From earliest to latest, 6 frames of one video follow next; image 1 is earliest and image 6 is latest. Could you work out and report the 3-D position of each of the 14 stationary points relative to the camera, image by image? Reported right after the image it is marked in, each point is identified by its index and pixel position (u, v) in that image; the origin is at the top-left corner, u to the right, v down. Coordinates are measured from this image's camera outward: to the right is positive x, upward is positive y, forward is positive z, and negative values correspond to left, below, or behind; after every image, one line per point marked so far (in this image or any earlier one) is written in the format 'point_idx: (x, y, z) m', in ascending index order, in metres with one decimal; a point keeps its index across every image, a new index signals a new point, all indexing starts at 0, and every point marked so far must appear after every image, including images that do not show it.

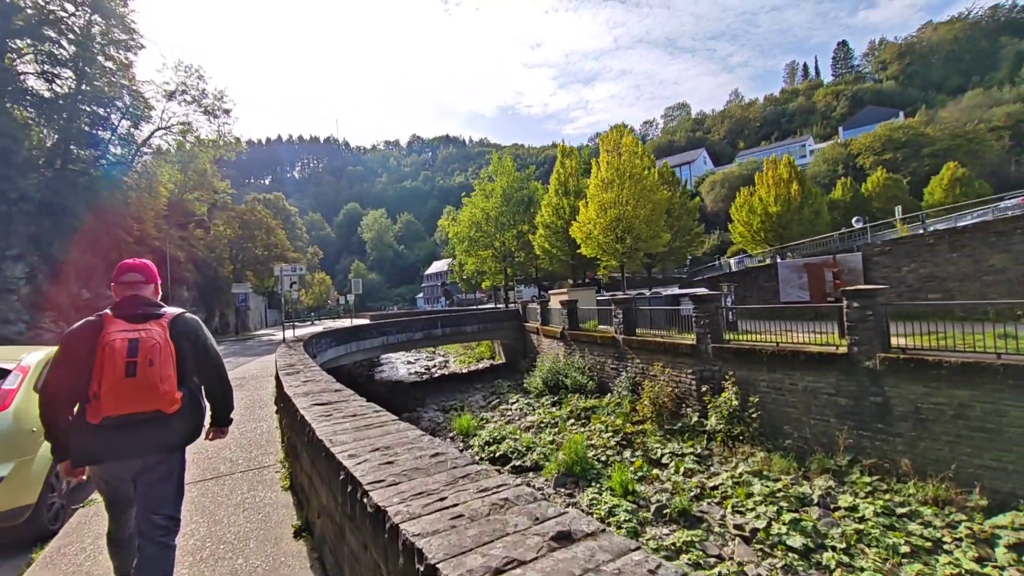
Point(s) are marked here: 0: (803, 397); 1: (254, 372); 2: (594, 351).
0: (+6.4, -2.4, +10.1) m
1: (-6.8, -2.2, +12.2) m
2: (+3.1, -2.3, +17.3) m
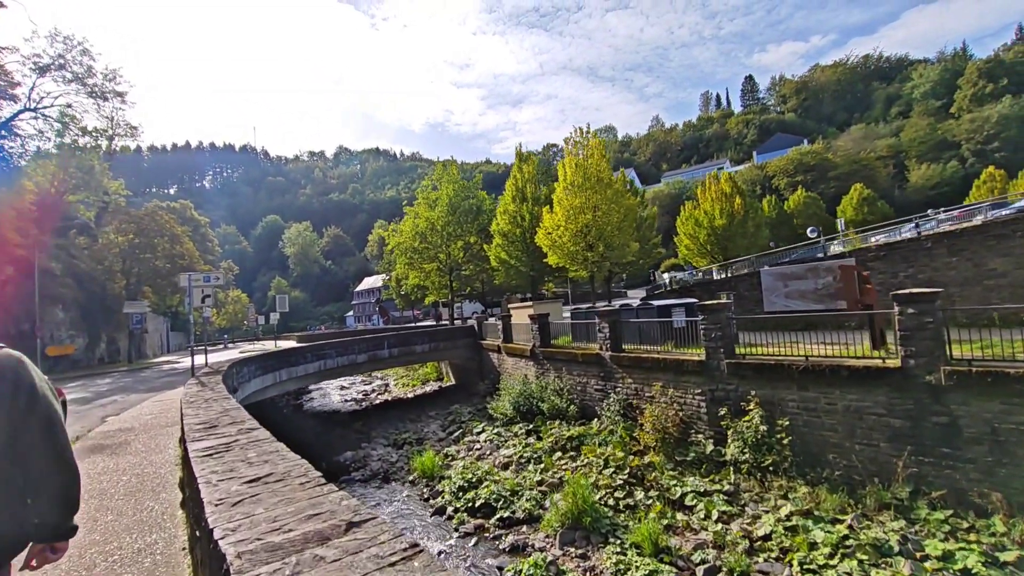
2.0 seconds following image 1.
0: (+6.4, -2.5, +8.8) m
1: (-7.0, -2.5, +8.9) m
2: (+2.0, -2.7, +15.4) m
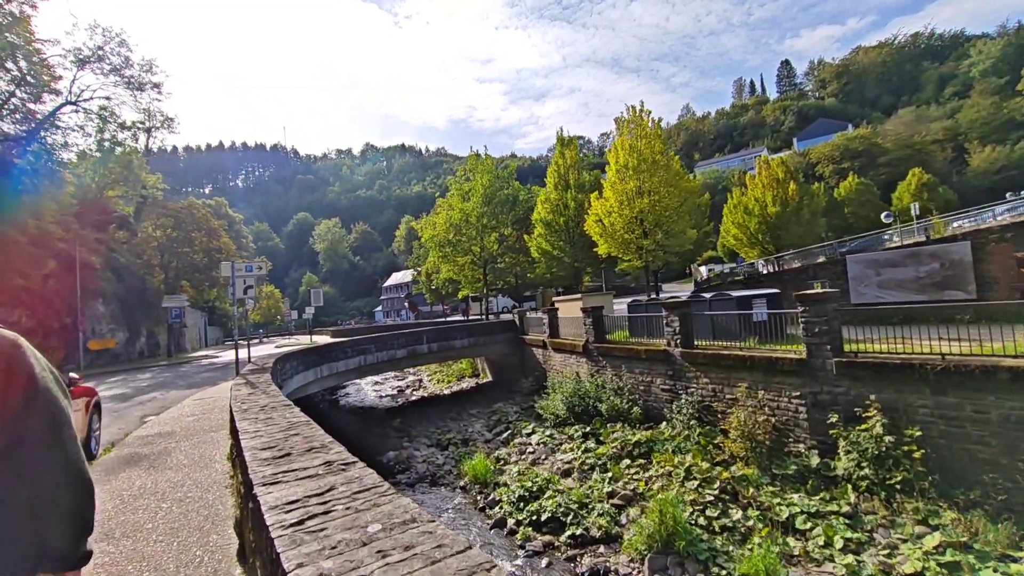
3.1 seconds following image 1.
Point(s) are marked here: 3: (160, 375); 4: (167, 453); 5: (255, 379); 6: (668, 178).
0: (+7.7, -2.2, +7.3) m
1: (-5.6, -2.3, +8.1) m
2: (+3.7, -2.4, +14.1) m
3: (-13.5, -3.3, +17.7) m
4: (-4.4, -2.1, +5.9) m
5: (-3.9, -1.4, +7.0) m
6: (+5.8, +4.1, +17.2) m
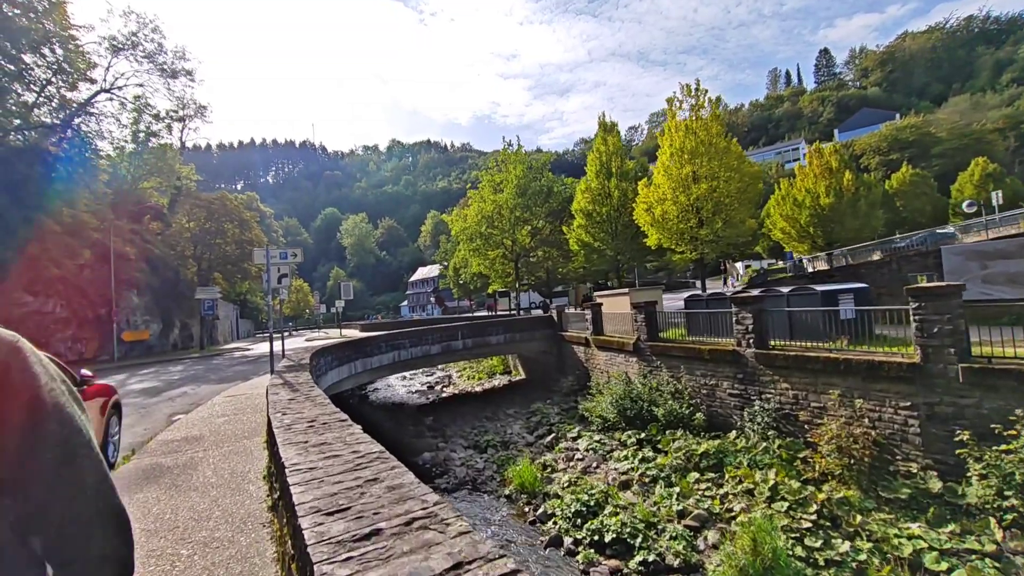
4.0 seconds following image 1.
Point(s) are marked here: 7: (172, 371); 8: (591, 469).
0: (+8.7, -2.1, +5.8) m
1: (-4.5, -2.1, +7.2) m
2: (+5.1, -2.2, +12.8) m
3: (-12.0, -3.0, +17.3) m
4: (-3.5, -1.9, +5.0) m
5: (-2.9, -1.2, +6.1) m
6: (+7.4, +4.3, +15.7) m
7: (-12.3, -3.0, +16.7) m
8: (+2.1, -4.7, +12.0) m
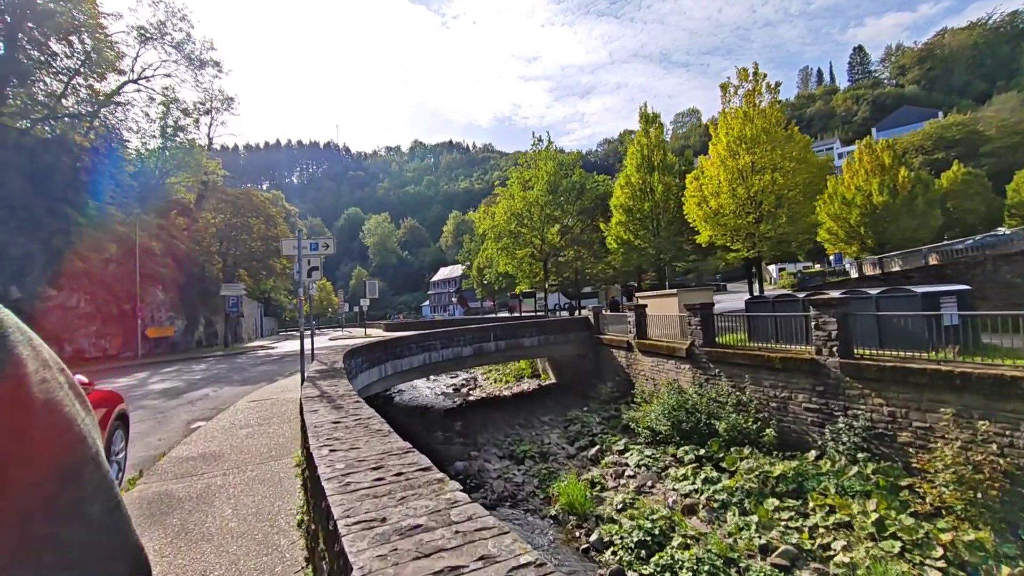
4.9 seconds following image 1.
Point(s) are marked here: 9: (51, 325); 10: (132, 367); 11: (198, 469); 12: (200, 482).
0: (+9.6, -2.2, +4.3) m
1: (-3.6, -2.0, +6.3) m
2: (+6.2, -2.3, +11.4) m
3: (-10.7, -2.8, +16.6) m
4: (-2.6, -1.8, +4.0) m
5: (-2.0, -1.1, +5.1) m
6: (+8.7, +4.2, +14.3) m
7: (-11.0, -2.8, +16.1) m
8: (+3.1, -4.7, +10.8) m
9: (-18.0, -1.4, +18.0) m
10: (-14.8, -3.1, +17.9) m
11: (-3.3, -1.9, +4.8) m
12: (-3.0, -1.8, +4.4) m
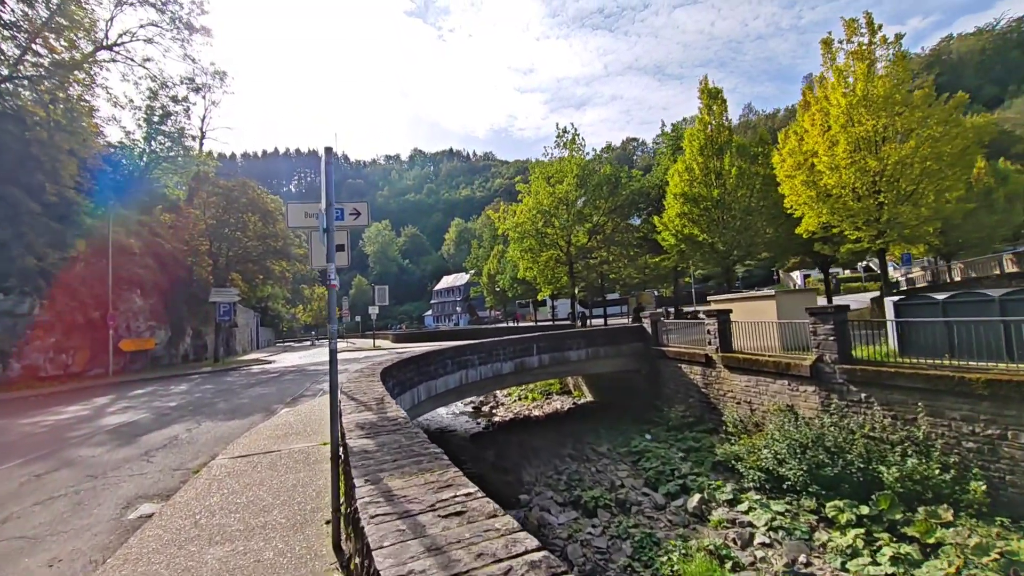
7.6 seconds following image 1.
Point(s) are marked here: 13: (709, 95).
0: (+11.2, -1.9, +1.2) m
1: (-2.0, -1.8, +3.1) m
2: (+7.8, -2.2, +8.3) m
3: (-9.1, -2.9, +13.4) m
4: (-1.0, -1.6, +0.8) m
5: (-0.3, -0.9, +1.9) m
6: (+10.3, +4.2, +11.3) m
7: (-9.4, -2.9, +12.8) m
8: (+4.8, -4.6, +7.6) m
9: (-16.4, -1.6, +14.8) m
10: (-13.2, -3.2, +14.7) m
11: (-1.6, -1.7, +1.6) m
12: (-1.3, -1.6, +1.2) m
13: (+7.7, +7.5, +18.0) m
